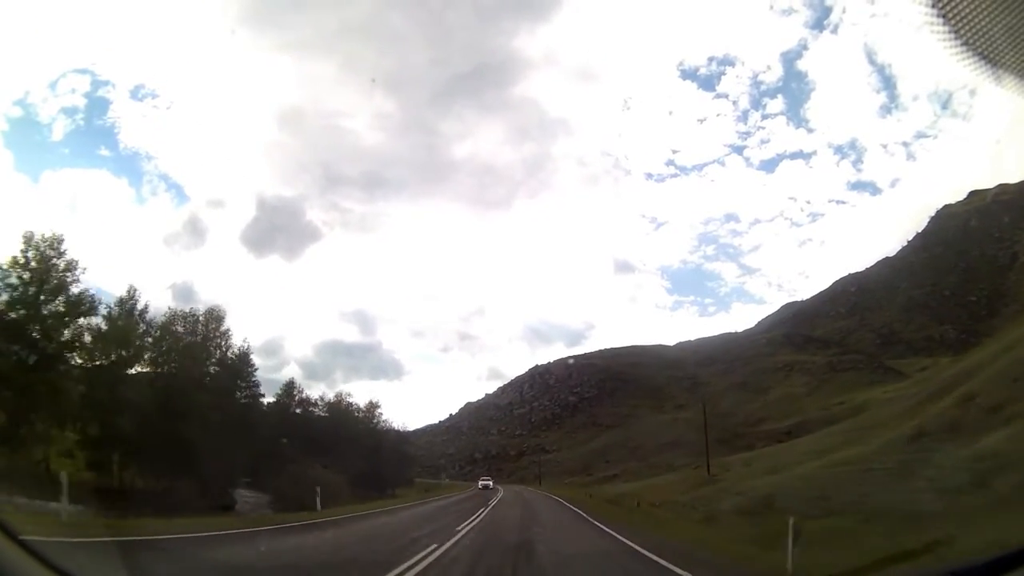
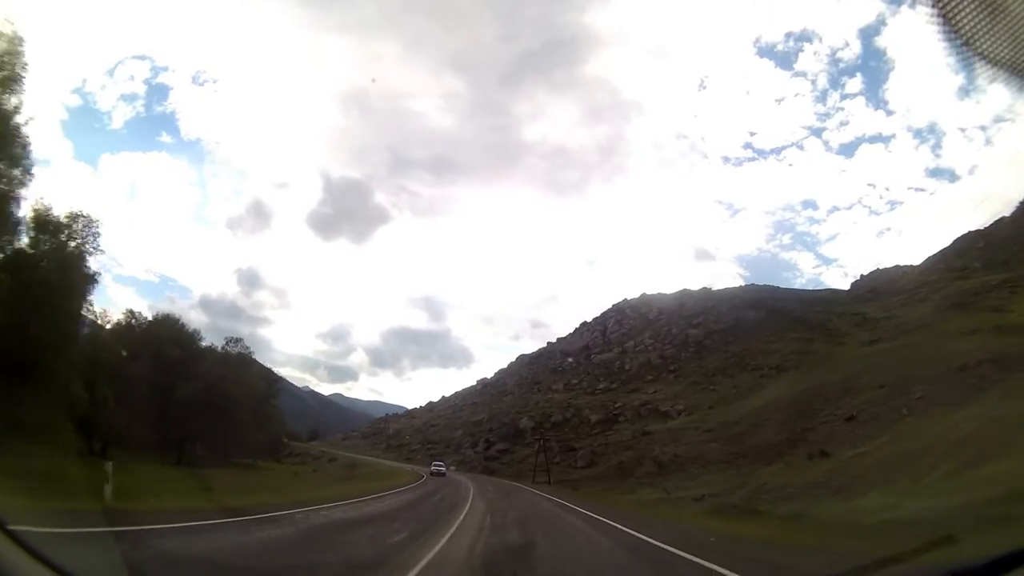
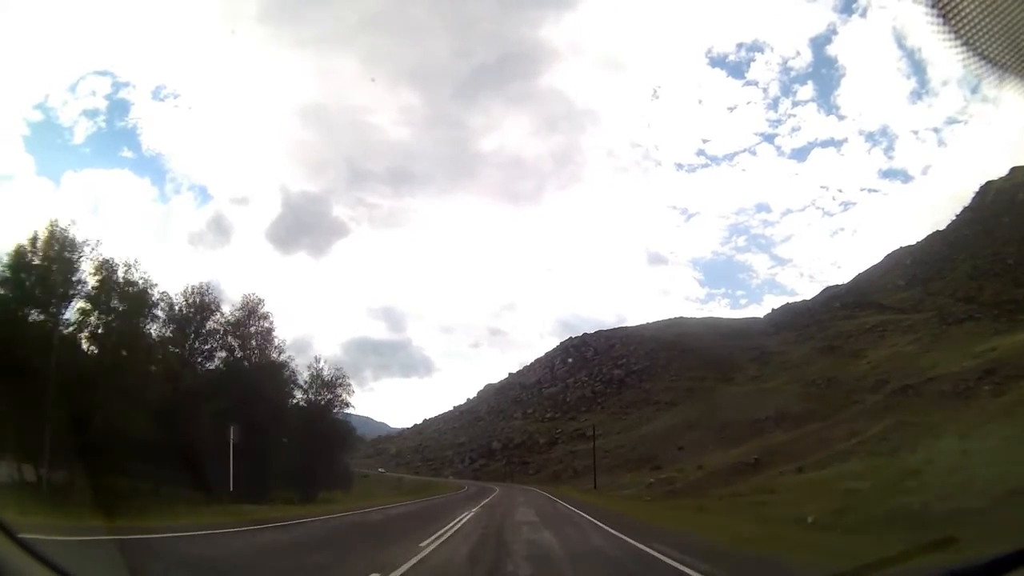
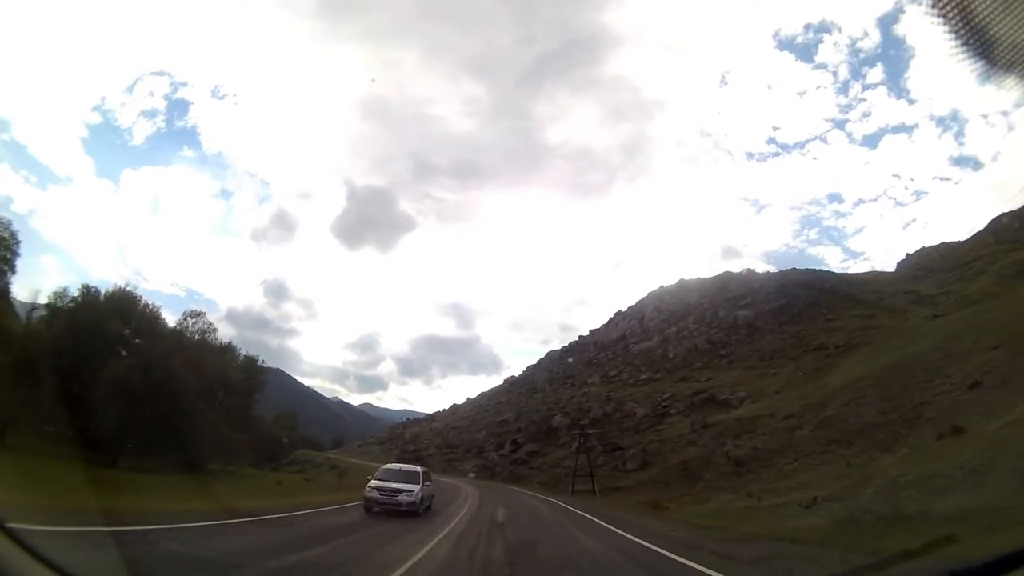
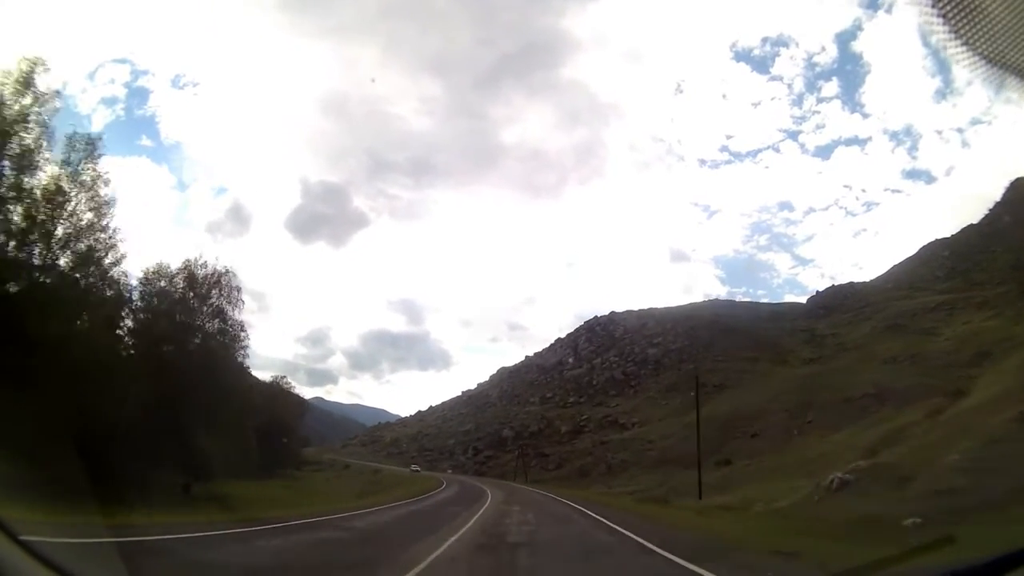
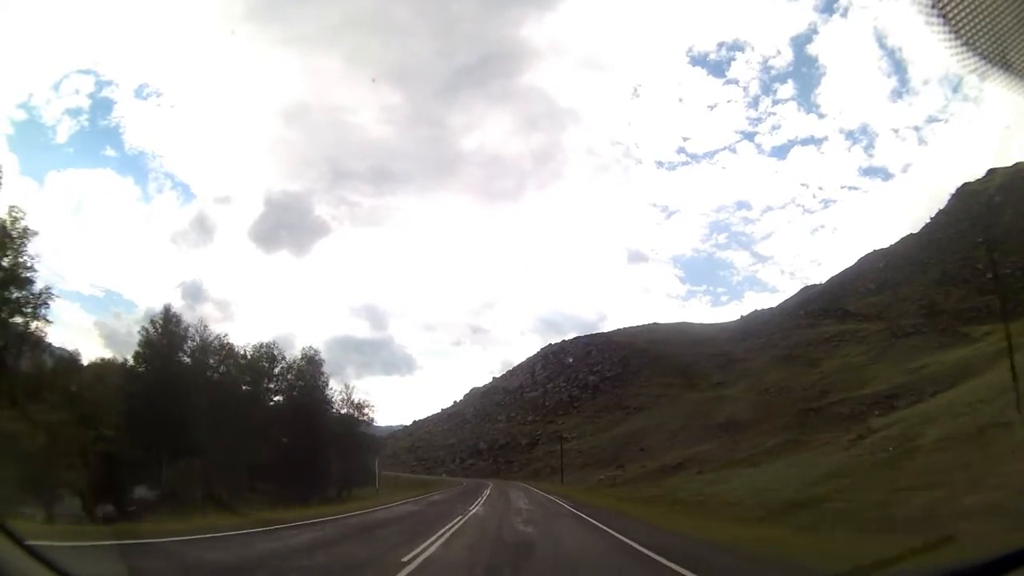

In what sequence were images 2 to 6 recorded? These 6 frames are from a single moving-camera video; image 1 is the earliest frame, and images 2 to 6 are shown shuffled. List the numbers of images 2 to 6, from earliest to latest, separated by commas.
6, 3, 5, 2, 4
